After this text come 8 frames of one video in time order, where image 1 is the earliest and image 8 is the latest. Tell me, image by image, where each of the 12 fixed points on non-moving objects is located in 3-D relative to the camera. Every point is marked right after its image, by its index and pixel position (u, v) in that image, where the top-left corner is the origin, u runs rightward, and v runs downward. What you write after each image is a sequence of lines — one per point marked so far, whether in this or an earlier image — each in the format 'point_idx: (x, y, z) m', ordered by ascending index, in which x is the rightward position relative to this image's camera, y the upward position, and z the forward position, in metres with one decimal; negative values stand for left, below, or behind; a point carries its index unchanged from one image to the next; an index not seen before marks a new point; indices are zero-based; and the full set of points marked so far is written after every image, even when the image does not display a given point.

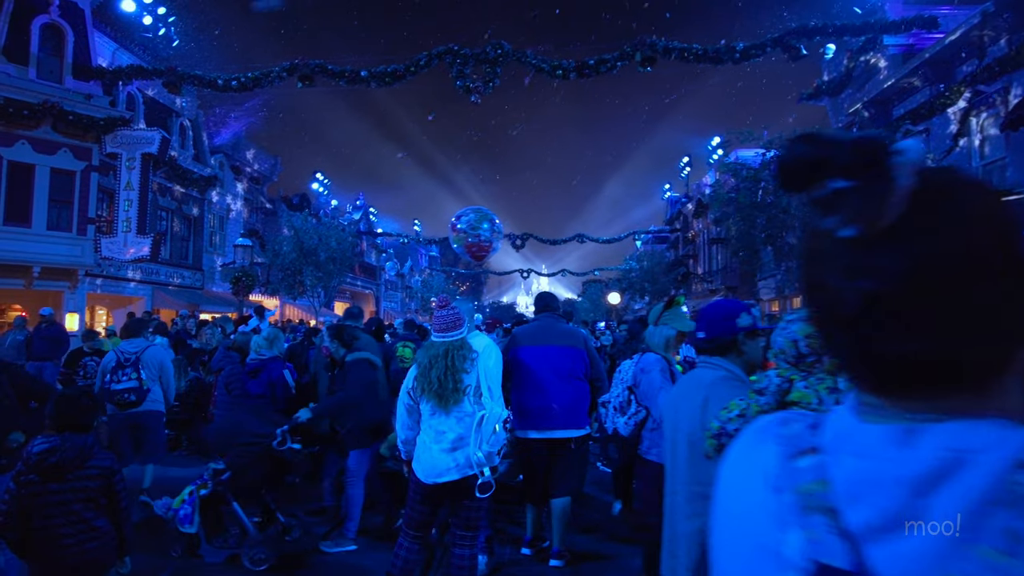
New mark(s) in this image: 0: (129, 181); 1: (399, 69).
0: (-10.5, +2.9, +17.5) m
1: (-2.3, +4.3, +12.8) m
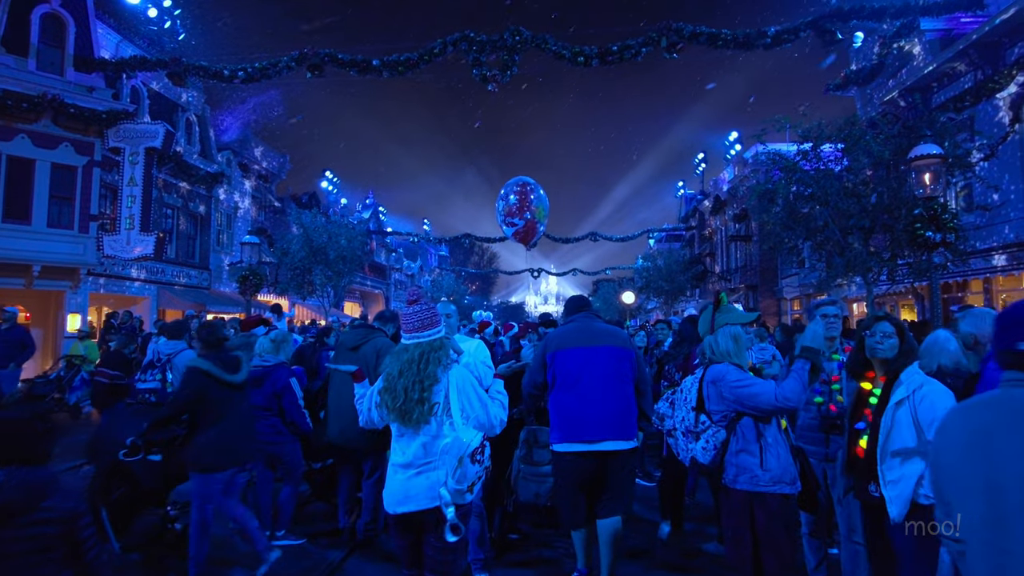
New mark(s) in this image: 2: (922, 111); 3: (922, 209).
0: (-10.1, +3.0, +16.9) m
1: (-1.9, +4.3, +12.1) m
2: (+10.1, +4.3, +15.7) m
3: (+5.9, +1.2, +9.2) m
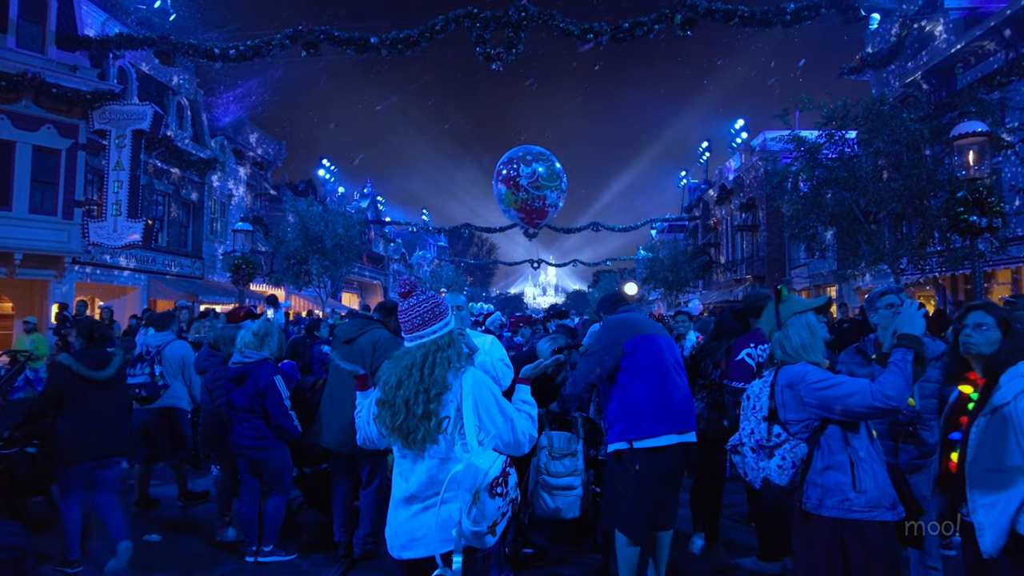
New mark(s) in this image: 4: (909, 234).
0: (-10.0, +3.2, +16.2) m
1: (-1.7, +4.5, +11.3) m
2: (+10.2, +4.6, +15.0) m
3: (+6.0, +1.3, +8.5) m
4: (+7.7, +1.1, +12.3) m
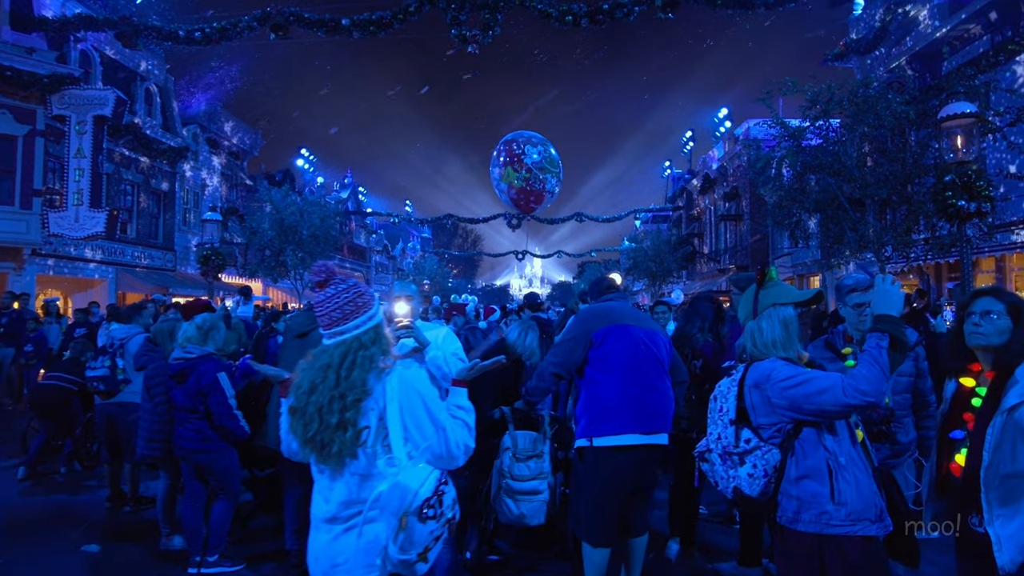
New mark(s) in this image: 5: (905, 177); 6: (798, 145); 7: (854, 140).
0: (-10.5, +3.4, +15.5) m
1: (-2.2, +4.6, +10.8) m
2: (+9.7, +4.8, +14.8) m
3: (+5.6, +1.5, +8.2) m
4: (+7.2, +1.3, +12.0) m
5: (+6.8, +1.9, +11.0) m
6: (+5.5, +2.7, +12.2) m
7: (+6.3, +2.7, +11.7) m
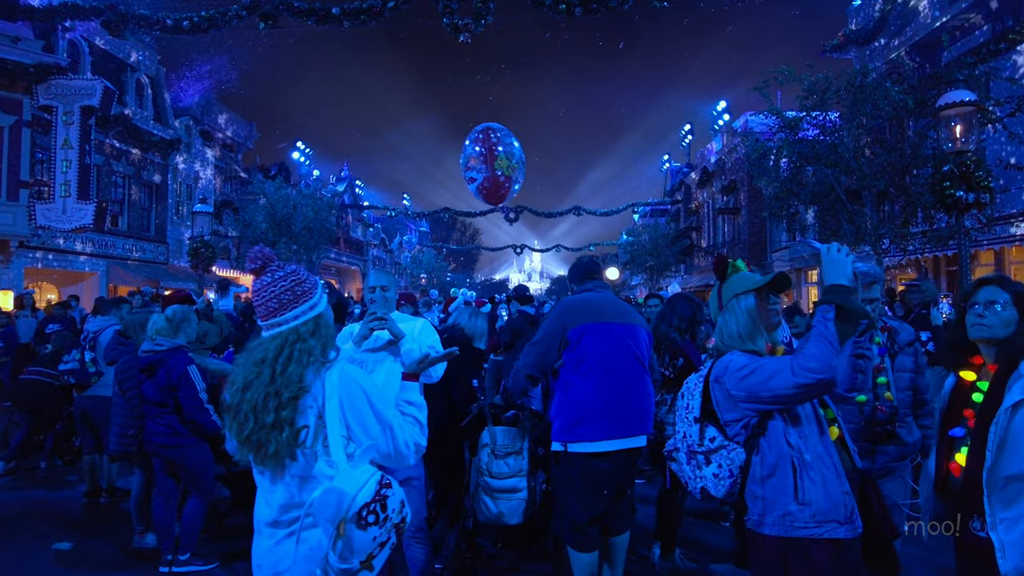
0: (-10.7, +3.6, +15.3) m
1: (-2.3, +4.8, +10.6) m
2: (+9.5, +5.0, +14.6) m
3: (+5.5, +1.6, +8.0) m
4: (+7.1, +1.4, +11.9) m
5: (+6.6, +2.0, +10.8) m
6: (+5.3, +2.8, +12.0) m
7: (+6.1, +2.8, +11.5) m
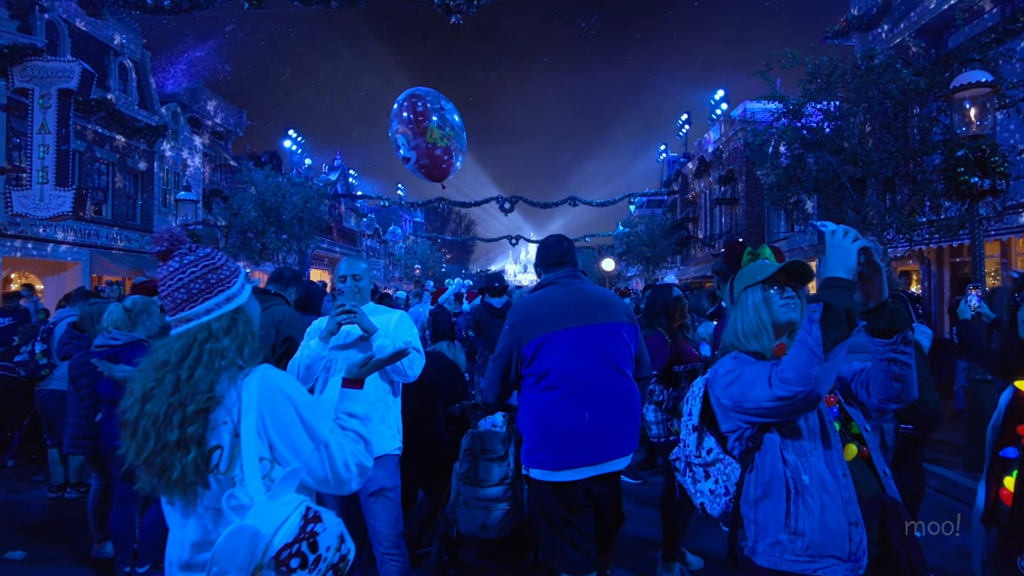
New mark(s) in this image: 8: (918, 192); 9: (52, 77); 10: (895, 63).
0: (-10.8, +3.8, +14.8) m
1: (-2.5, +4.9, +10.1) m
2: (+9.4, +5.1, +14.2) m
3: (+5.4, +1.7, +7.6) m
4: (+7.0, +1.6, +11.5) m
5: (+6.5, +2.2, +10.4) m
6: (+5.2, +3.0, +11.6) m
7: (+6.0, +3.0, +11.1) m
8: (+6.6, +1.6, +10.5) m
9: (-10.7, +4.9, +14.9) m
10: (+6.7, +3.9, +11.2) m
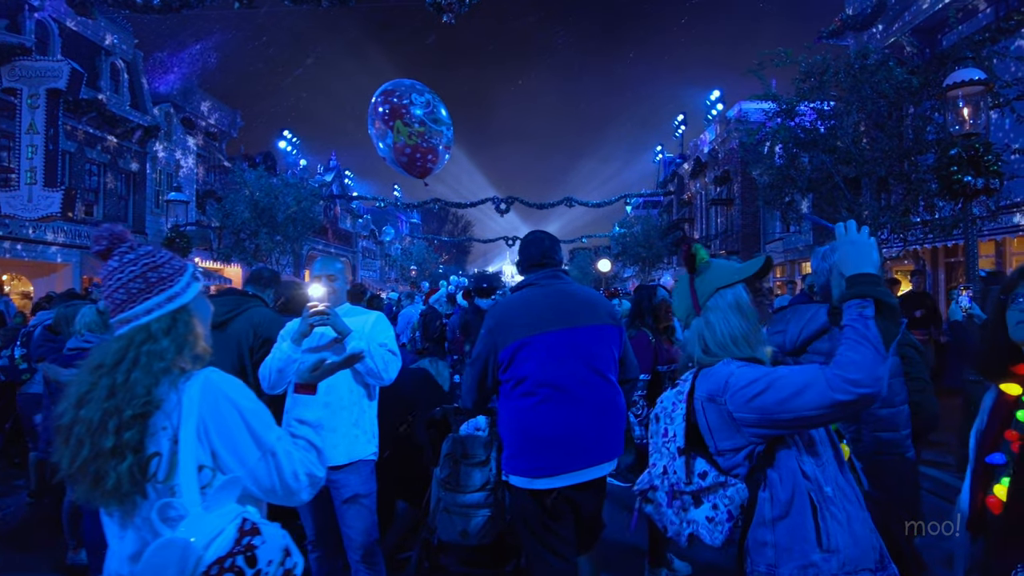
0: (-11.0, +3.8, +14.6) m
1: (-2.6, +4.9, +10.0) m
2: (+9.2, +5.1, +14.1) m
3: (+5.2, +1.7, +7.5) m
4: (+6.8, +1.6, +11.4) m
5: (+6.4, +2.2, +10.4) m
6: (+5.0, +3.0, +11.5) m
7: (+5.9, +3.0, +11.0) m
8: (+6.5, +1.6, +10.4) m
9: (-10.9, +4.9, +14.8) m
10: (+6.5, +3.9, +11.1) m
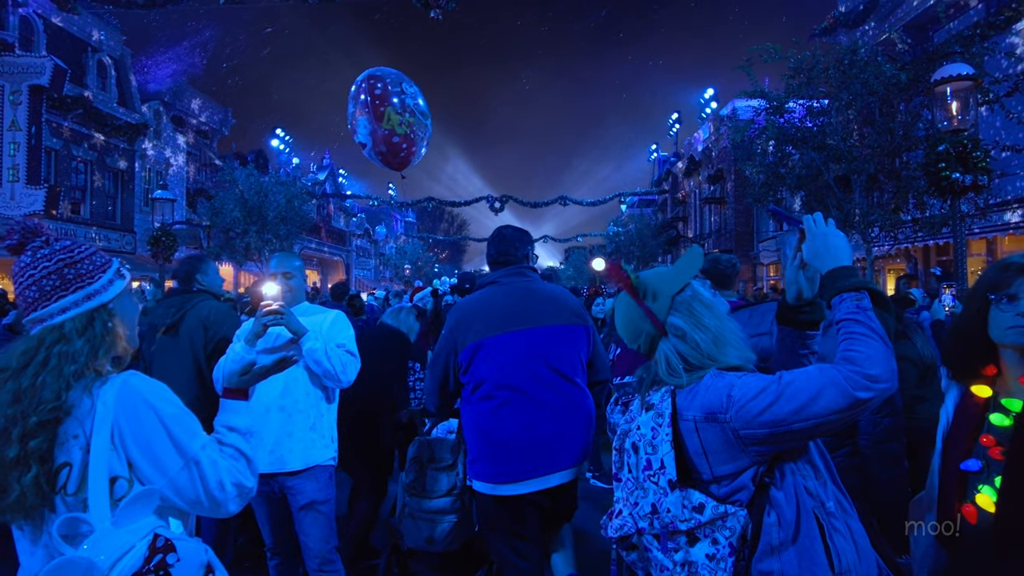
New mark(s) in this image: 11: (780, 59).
0: (-11.2, +3.8, +14.4) m
1: (-2.8, +4.9, +9.9) m
2: (+8.9, +5.2, +14.0) m
3: (+5.0, +1.7, +7.4) m
4: (+6.6, +1.6, +11.3) m
5: (+6.1, +2.2, +10.3) m
6: (+4.8, +3.0, +11.4) m
7: (+5.6, +3.0, +10.9) m
8: (+6.3, +1.6, +10.3) m
9: (-11.2, +4.9, +14.6) m
10: (+6.3, +3.9, +11.0) m
11: (+4.6, +3.9, +11.0) m
